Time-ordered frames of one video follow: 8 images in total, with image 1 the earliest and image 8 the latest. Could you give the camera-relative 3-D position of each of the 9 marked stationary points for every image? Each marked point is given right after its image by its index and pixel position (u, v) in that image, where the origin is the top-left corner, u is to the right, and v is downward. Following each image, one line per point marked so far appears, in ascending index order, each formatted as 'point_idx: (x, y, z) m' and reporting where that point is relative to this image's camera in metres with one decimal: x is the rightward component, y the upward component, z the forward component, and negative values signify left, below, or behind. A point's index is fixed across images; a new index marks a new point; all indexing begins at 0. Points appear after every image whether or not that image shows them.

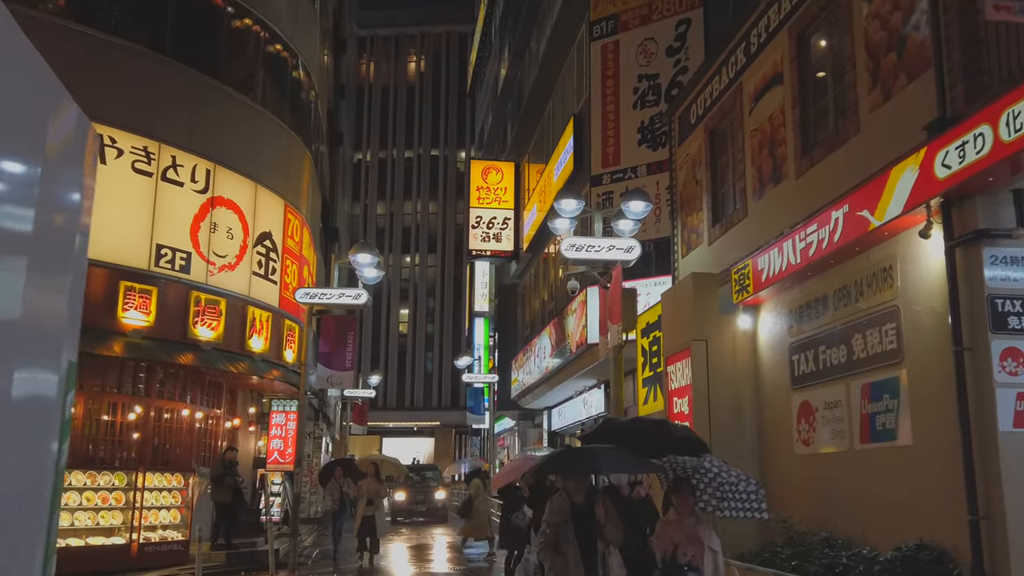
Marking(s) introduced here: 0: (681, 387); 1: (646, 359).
0: (+2.8, -1.6, +13.0) m
1: (+2.6, -1.4, +15.3) m
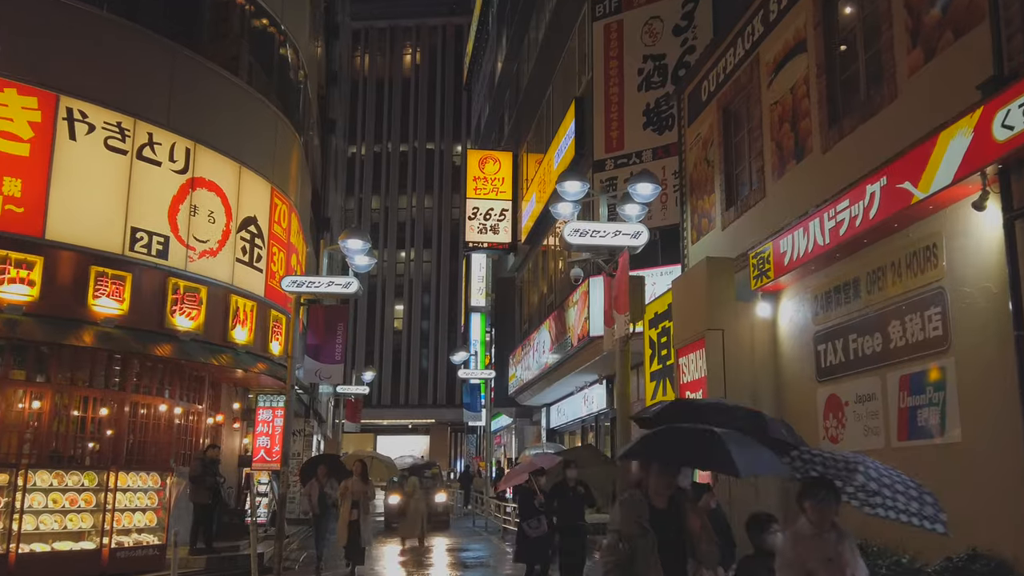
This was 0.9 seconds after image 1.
0: (+2.8, -1.4, +12.1) m
1: (+2.6, -1.2, +14.4) m
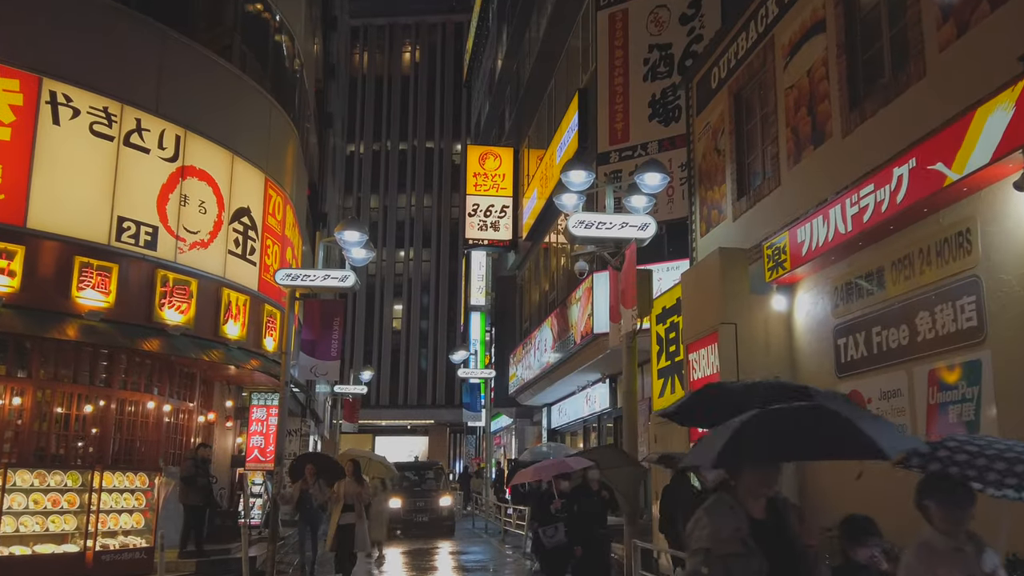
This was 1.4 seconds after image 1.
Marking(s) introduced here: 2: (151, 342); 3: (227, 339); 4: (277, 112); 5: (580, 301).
0: (+2.8, -1.3, +11.6) m
1: (+2.6, -1.0, +13.9) m
2: (-6.0, -0.9, +13.2) m
3: (-5.5, -1.0, +15.3) m
4: (-5.5, +4.2, +18.7) m
5: (+1.7, -0.4, +19.8) m
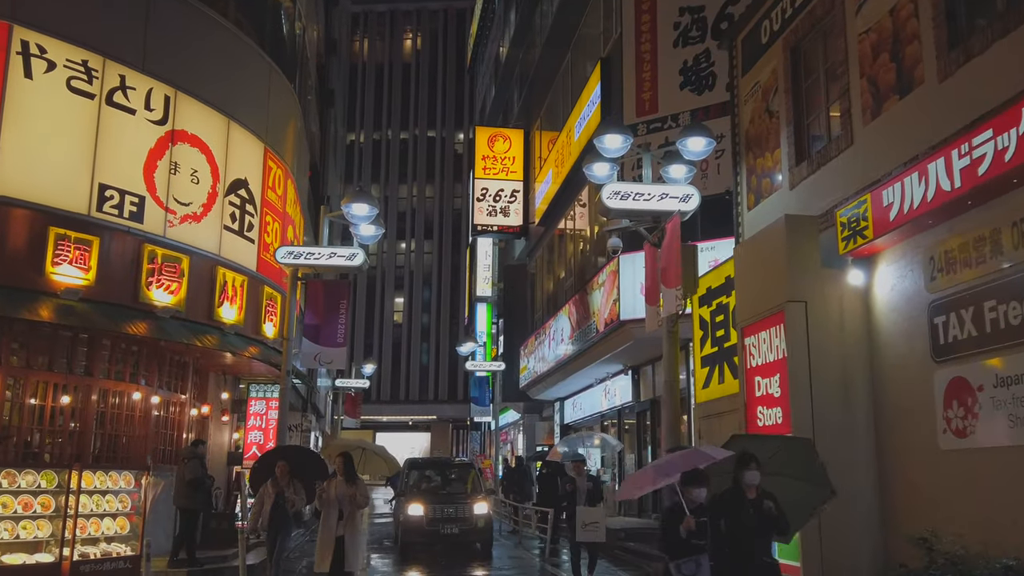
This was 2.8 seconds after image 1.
0: (+3.3, -1.0, +10.1) m
1: (+3.1, -0.7, +12.4) m
2: (-5.6, -0.6, +11.8) m
3: (-5.1, -0.6, +13.8) m
4: (-5.1, +4.6, +17.2) m
5: (+2.1, 0.0, +18.4) m
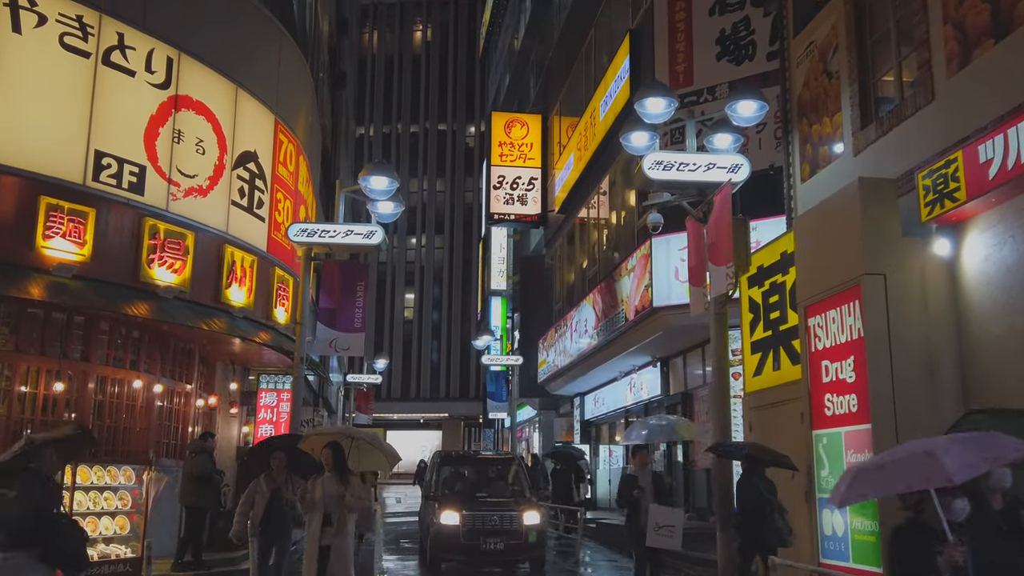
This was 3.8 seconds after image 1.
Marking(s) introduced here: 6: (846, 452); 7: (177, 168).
0: (+3.8, -0.6, +9.1) m
1: (+3.6, -0.4, +11.4) m
2: (-5.1, -0.3, +10.8) m
3: (-4.6, -0.3, +12.8) m
4: (-4.6, +4.9, +16.2) m
5: (+2.6, +0.3, +17.4) m
6: (+3.8, -1.9, +8.9) m
7: (-5.2, +1.8, +12.2) m
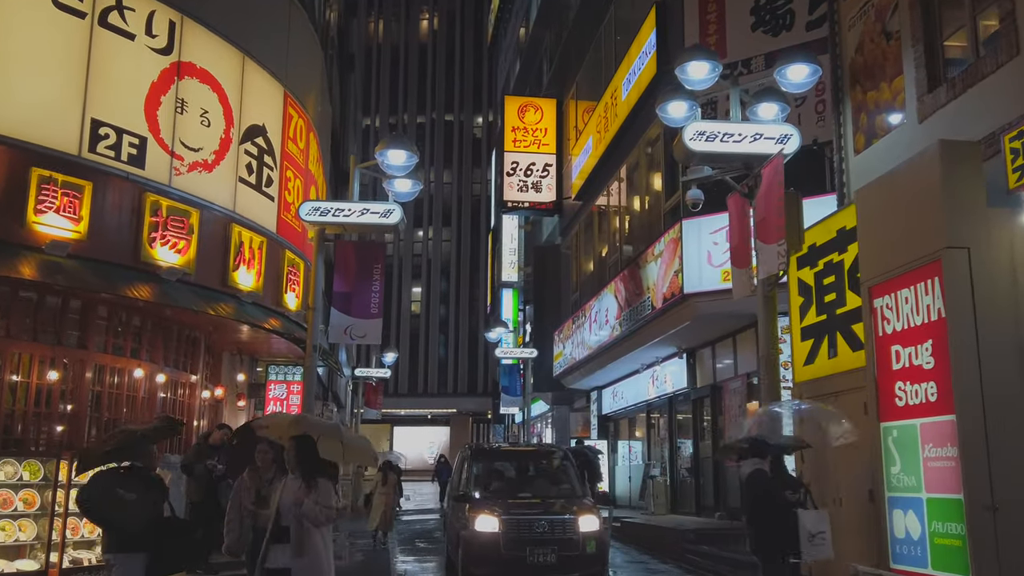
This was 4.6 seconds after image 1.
0: (+4.2, -0.4, +8.2) m
1: (+4.0, -0.1, +10.5) m
2: (-4.7, 0.0, +9.9) m
3: (-4.1, -0.1, +12.0) m
4: (-4.2, +5.1, +15.3) m
5: (+3.1, +0.6, +16.5) m
6: (+4.2, -1.6, +8.0) m
7: (-4.7, +2.1, +11.3) m
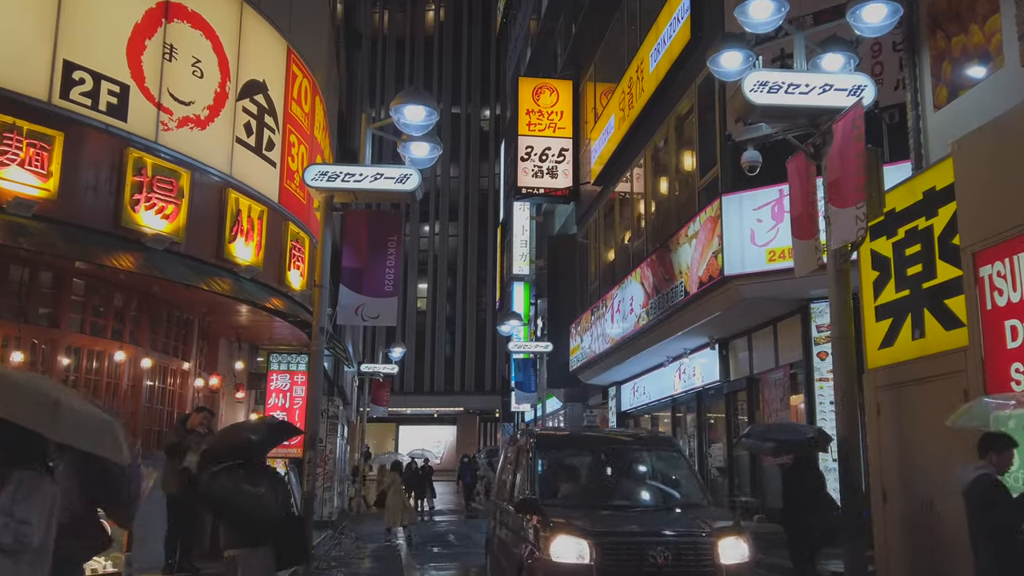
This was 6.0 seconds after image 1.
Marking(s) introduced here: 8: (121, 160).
0: (+4.6, -0.1, +6.9) m
1: (+4.4, +0.2, +9.2) m
2: (-4.3, +0.3, +8.6) m
3: (-3.7, +0.3, +10.7) m
4: (-3.7, +5.5, +14.0) m
5: (+3.5, +0.9, +15.2) m
6: (+4.6, -1.3, +6.7) m
7: (-4.3, +2.4, +10.0) m
8: (-4.5, +1.4, +9.1) m
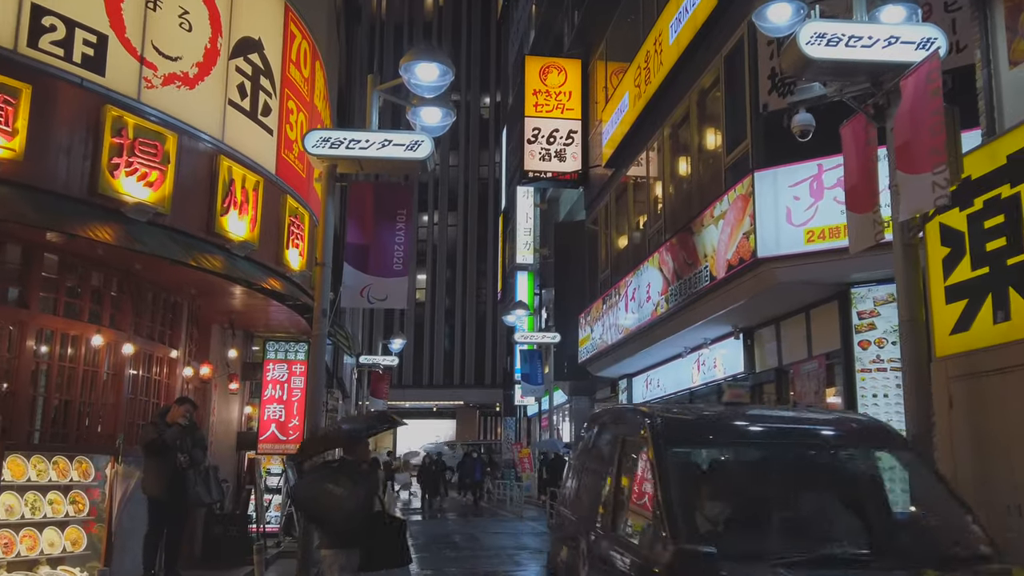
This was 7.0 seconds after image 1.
0: (+4.9, +0.1, +5.9) m
1: (+4.7, +0.4, +8.2) m
2: (-4.0, +0.5, +7.6) m
3: (-3.5, +0.5, +9.7) m
4: (-3.5, +5.7, +13.0) m
5: (+3.8, +1.2, +14.2) m
6: (+4.9, -1.1, +5.7) m
7: (-4.0, +2.6, +9.0) m
8: (-4.2, +1.7, +8.1) m
